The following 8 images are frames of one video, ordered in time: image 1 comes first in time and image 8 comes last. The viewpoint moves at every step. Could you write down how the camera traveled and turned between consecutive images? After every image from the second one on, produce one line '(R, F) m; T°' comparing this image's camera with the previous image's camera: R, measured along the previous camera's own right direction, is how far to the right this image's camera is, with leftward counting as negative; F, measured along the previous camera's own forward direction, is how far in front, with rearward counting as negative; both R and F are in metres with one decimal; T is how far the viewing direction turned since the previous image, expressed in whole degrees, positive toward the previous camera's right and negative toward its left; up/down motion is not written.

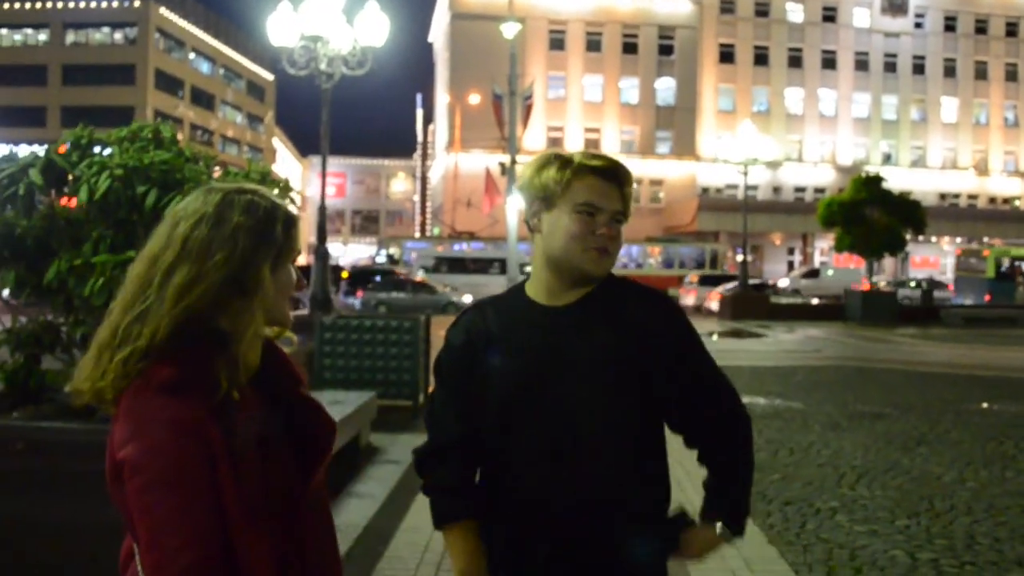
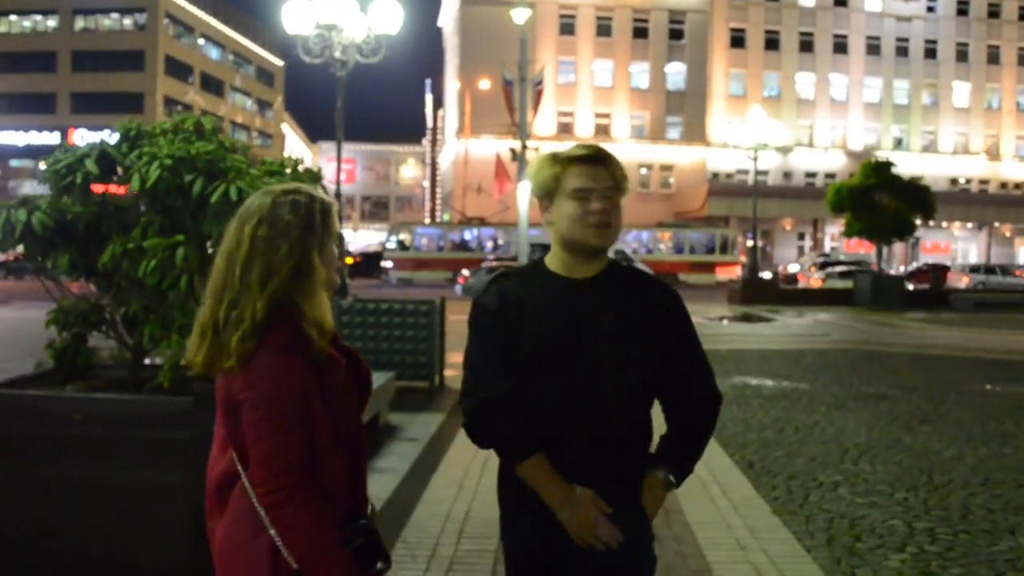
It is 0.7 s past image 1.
(0.0, -0.3) m; -1°
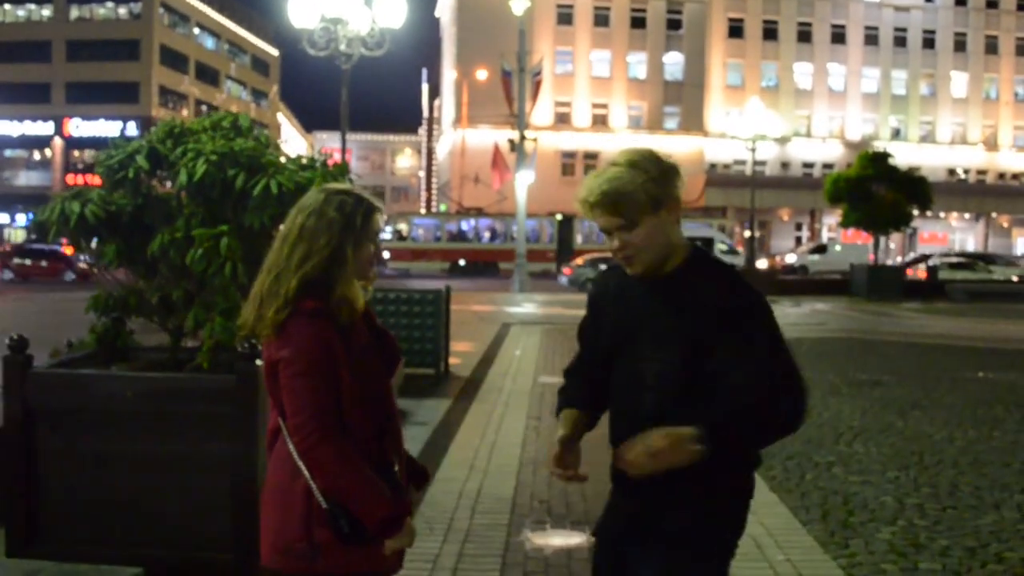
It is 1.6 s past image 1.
(-0.1, -0.3) m; 0°
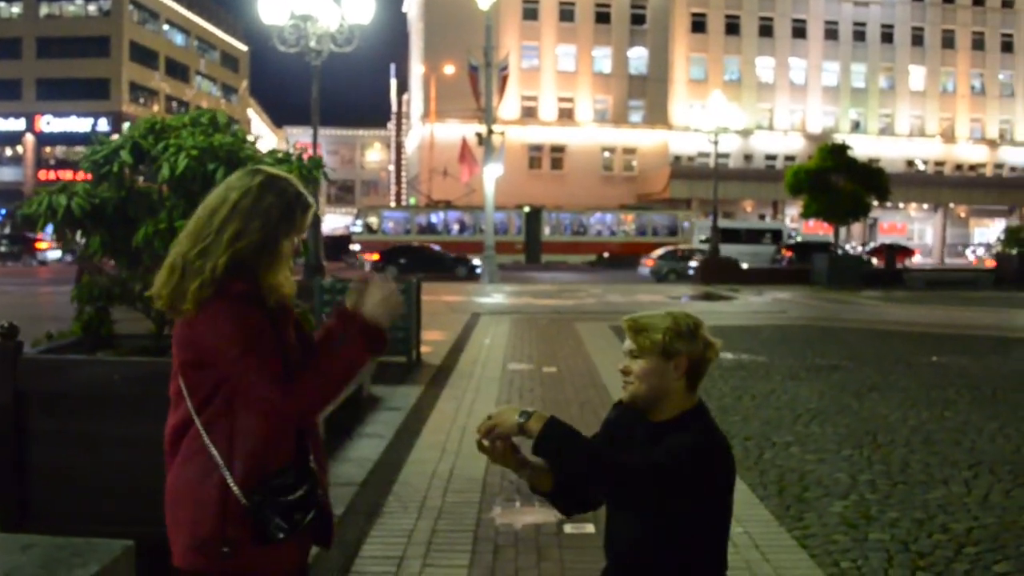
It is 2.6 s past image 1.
(0.0, -0.3) m; +2°
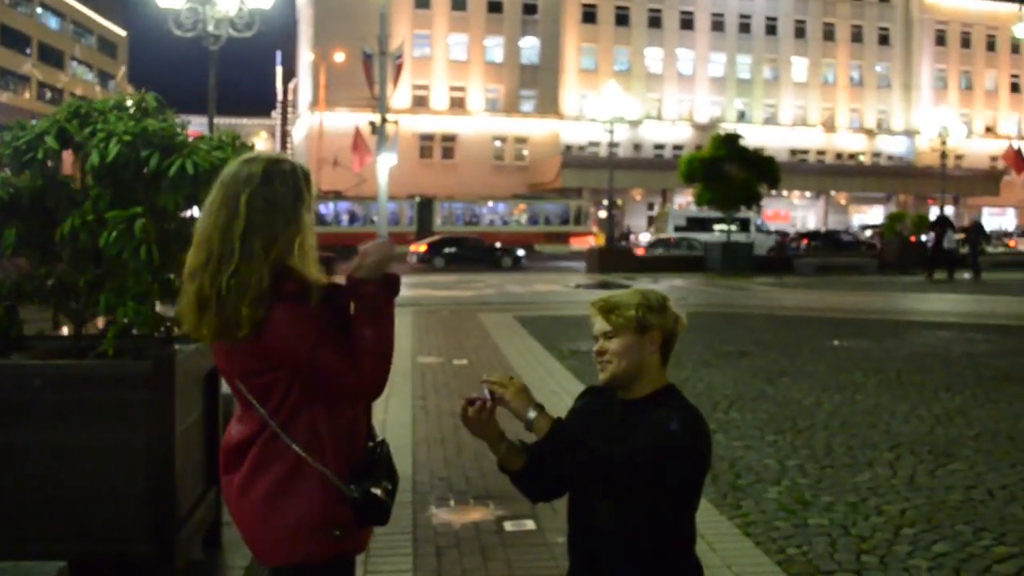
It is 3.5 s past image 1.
(-0.3, +0.2) m; +6°
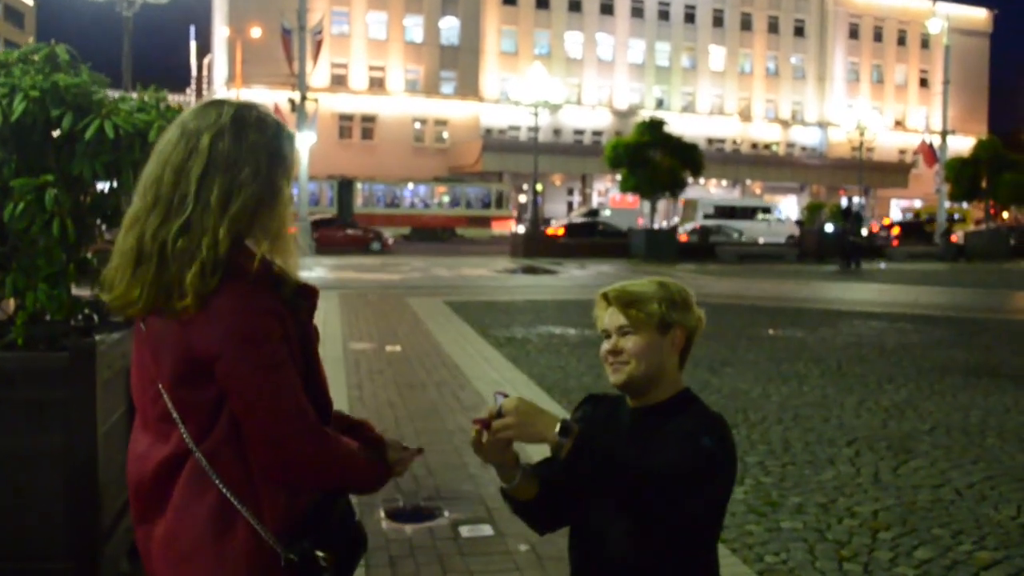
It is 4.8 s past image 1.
(-0.2, +0.5) m; +5°
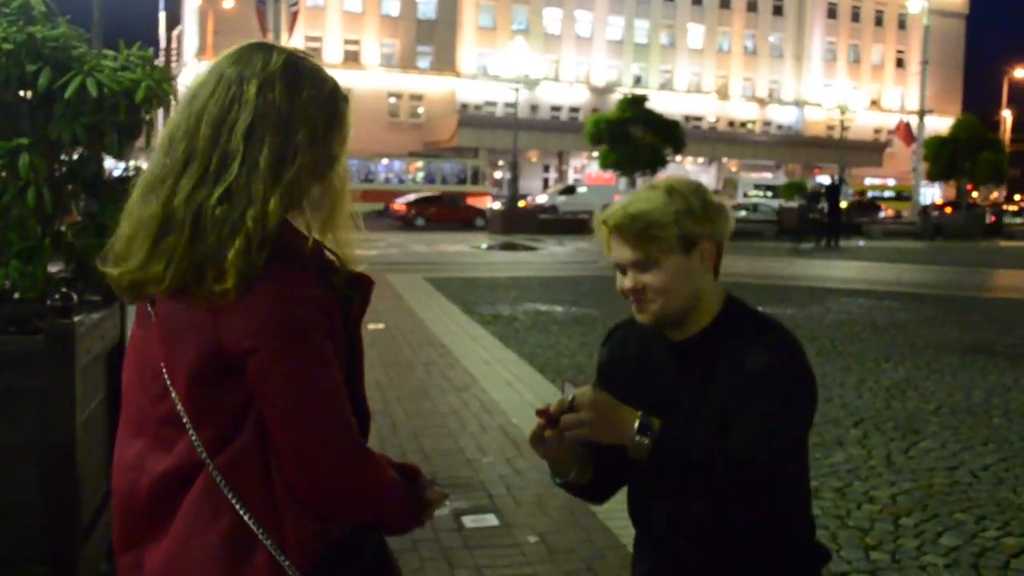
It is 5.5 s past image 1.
(-0.2, +0.3) m; +1°
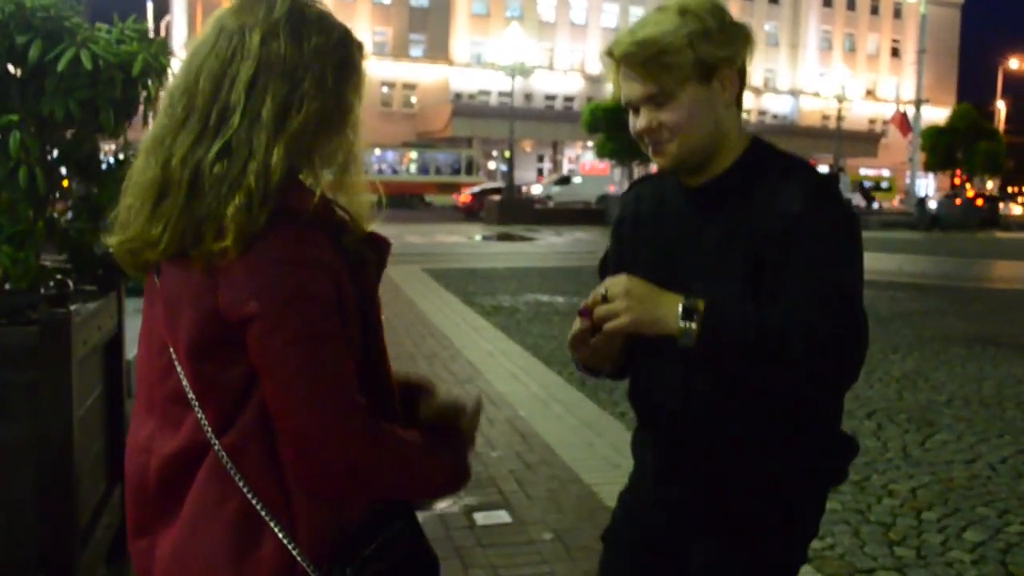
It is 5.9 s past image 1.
(-0.1, +0.2) m; 0°
